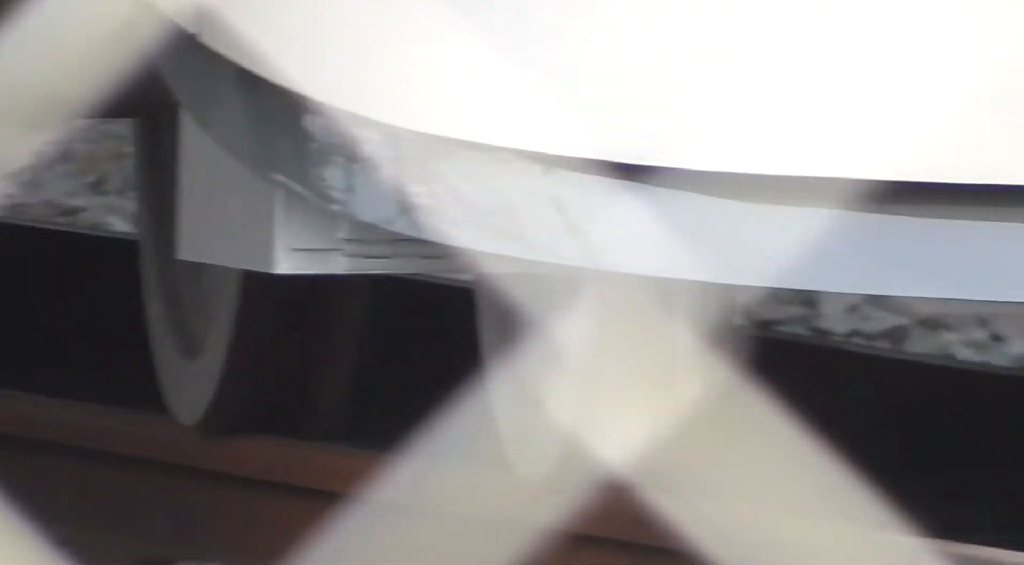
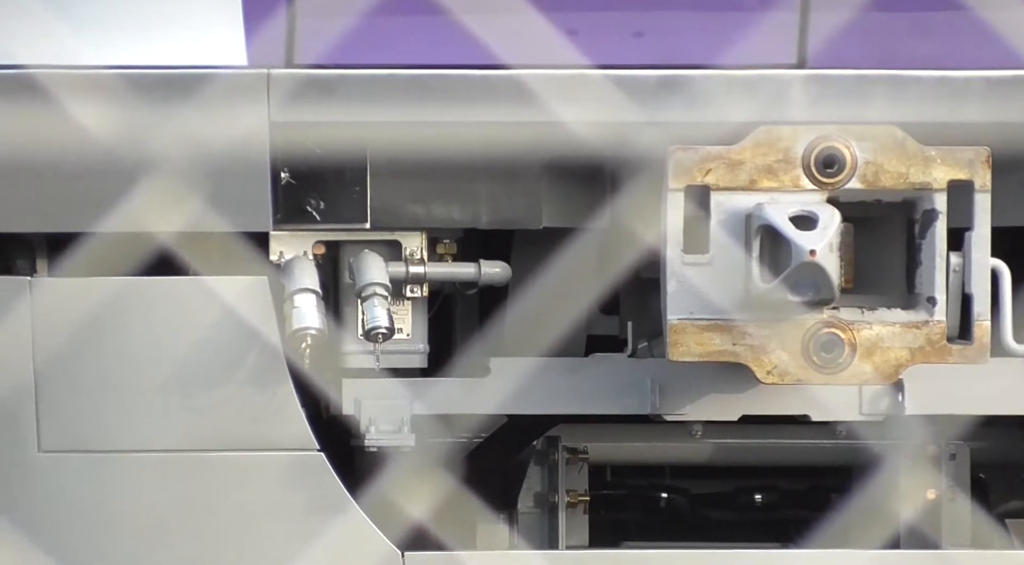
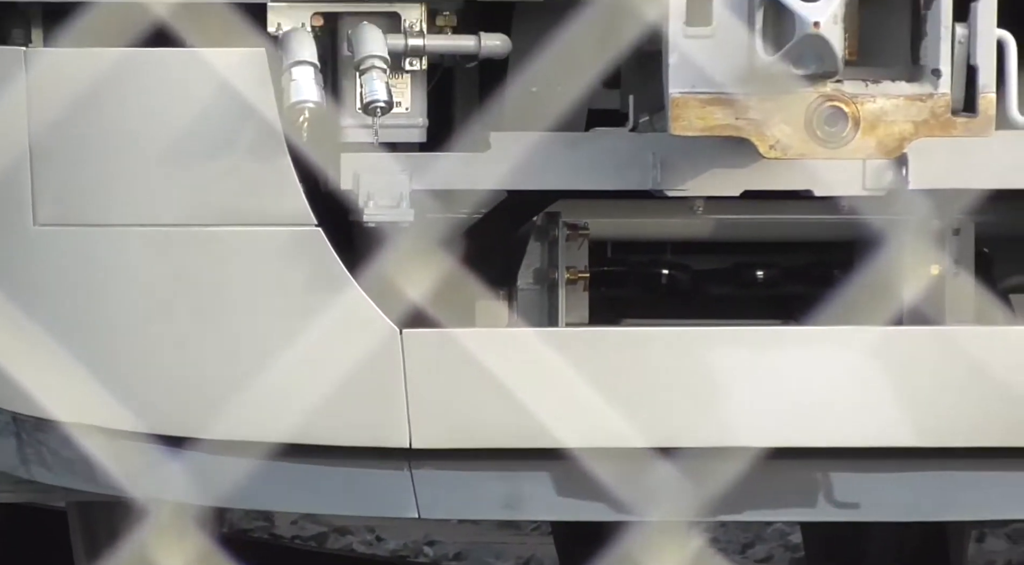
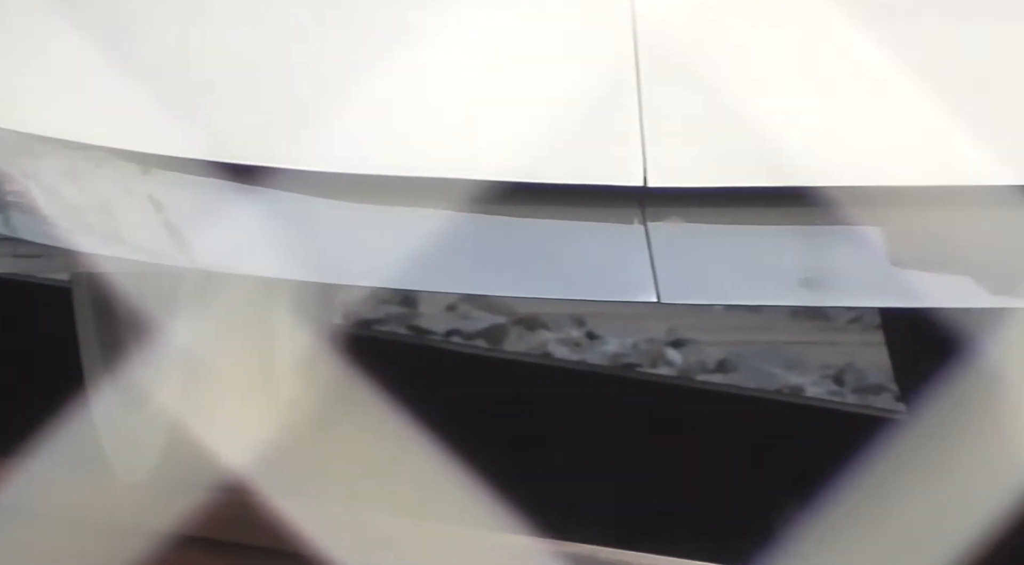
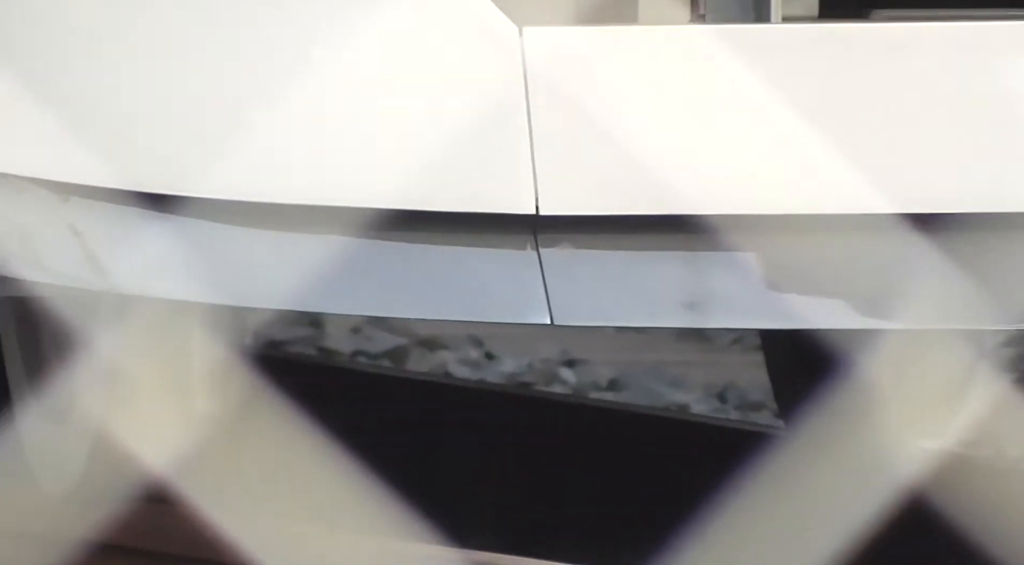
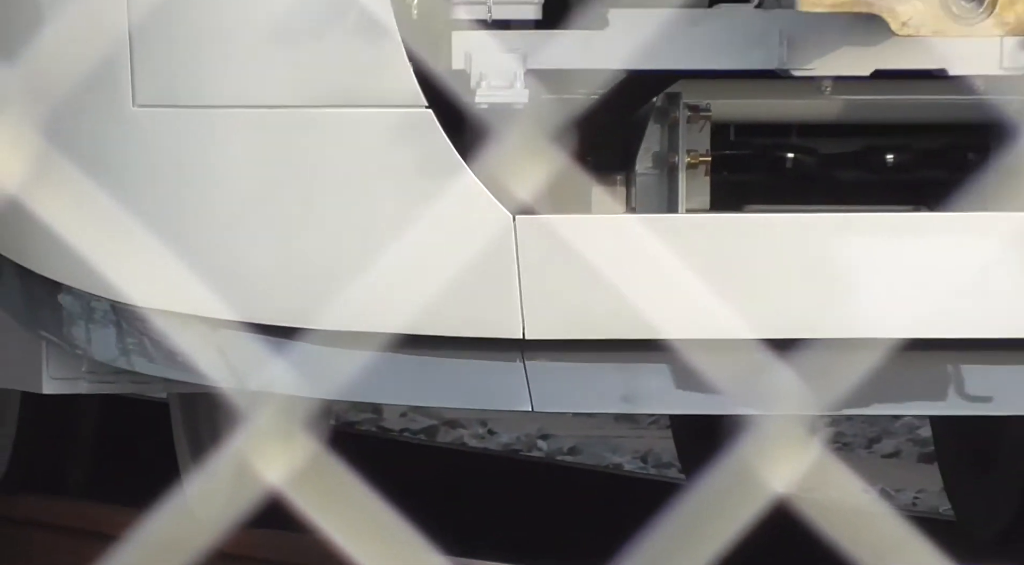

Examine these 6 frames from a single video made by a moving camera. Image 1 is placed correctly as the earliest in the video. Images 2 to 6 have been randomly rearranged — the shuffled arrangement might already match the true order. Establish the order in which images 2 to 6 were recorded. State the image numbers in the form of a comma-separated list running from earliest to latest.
4, 5, 6, 3, 2
